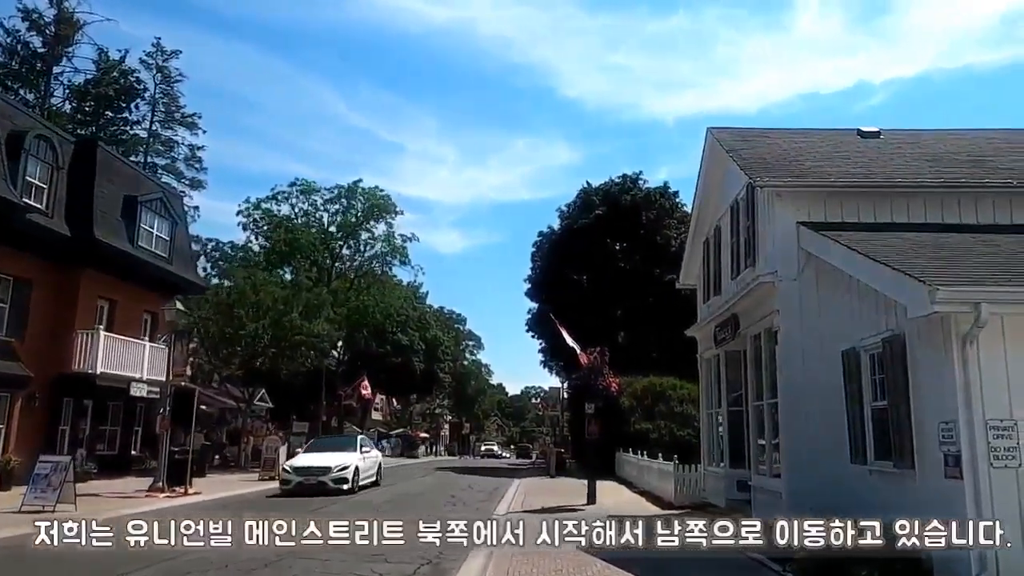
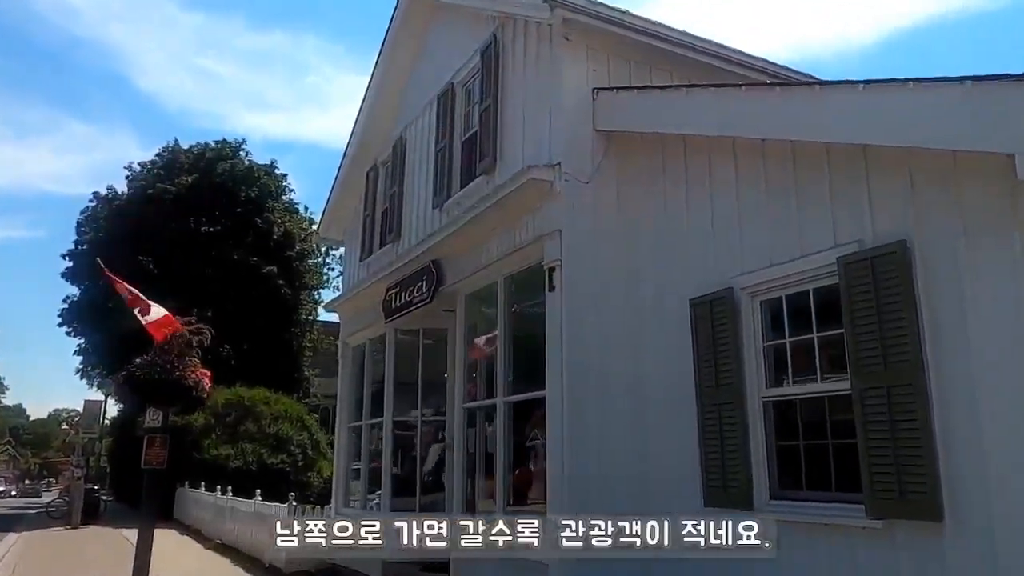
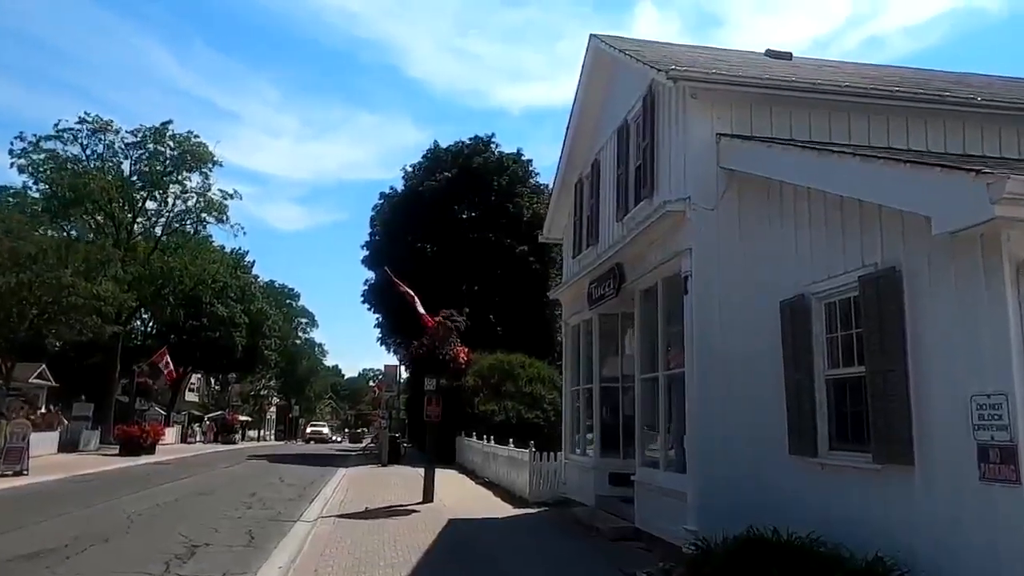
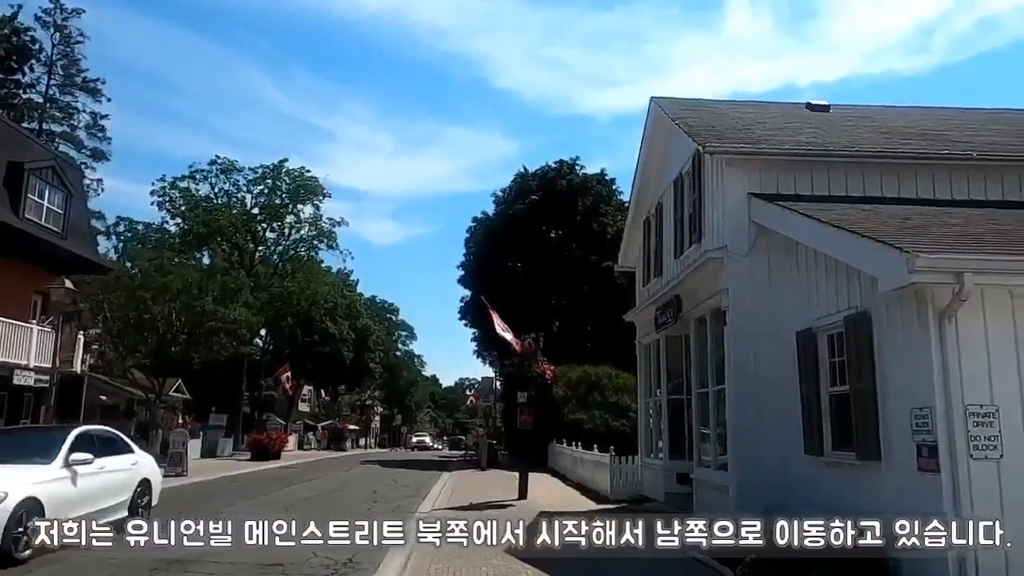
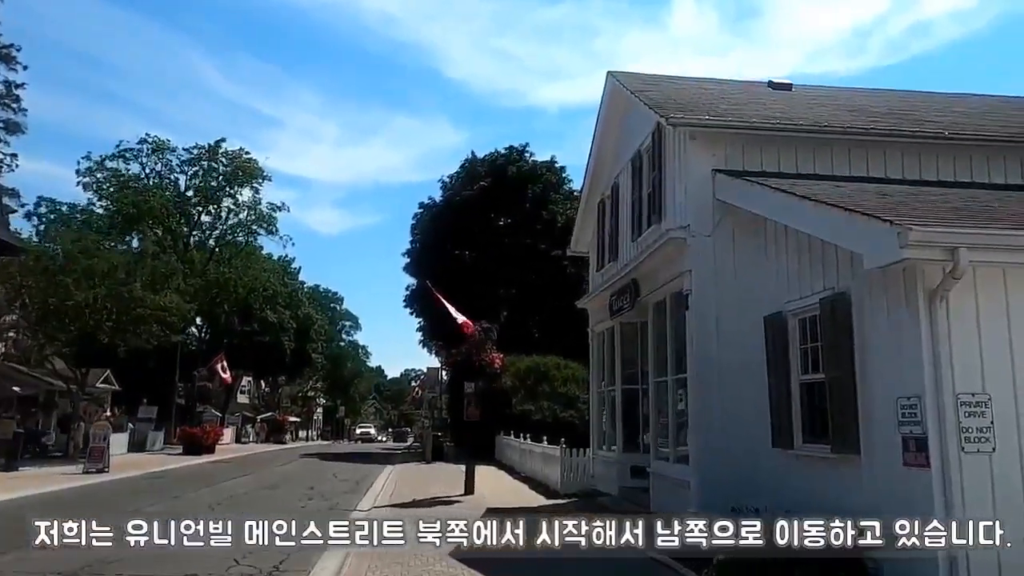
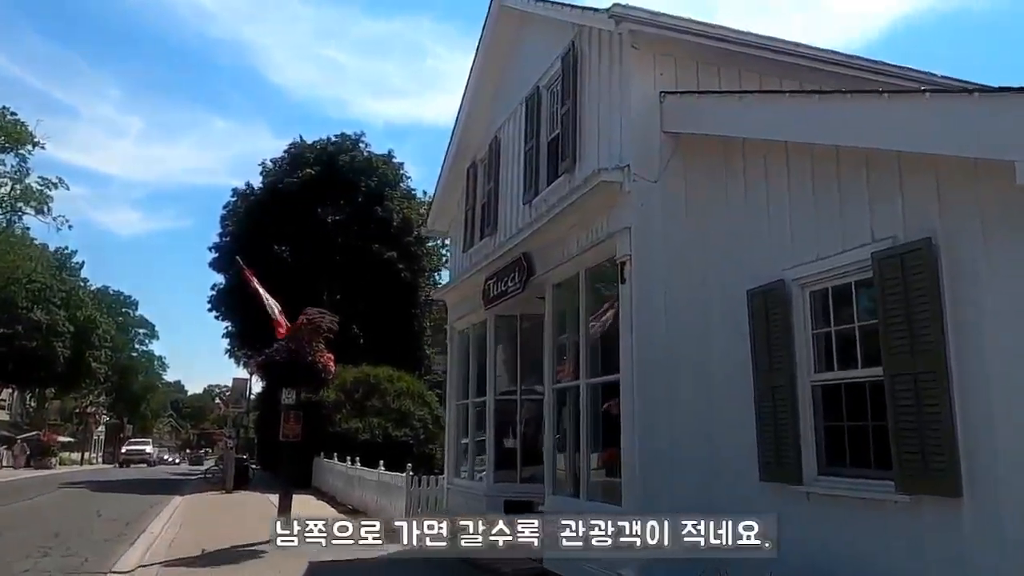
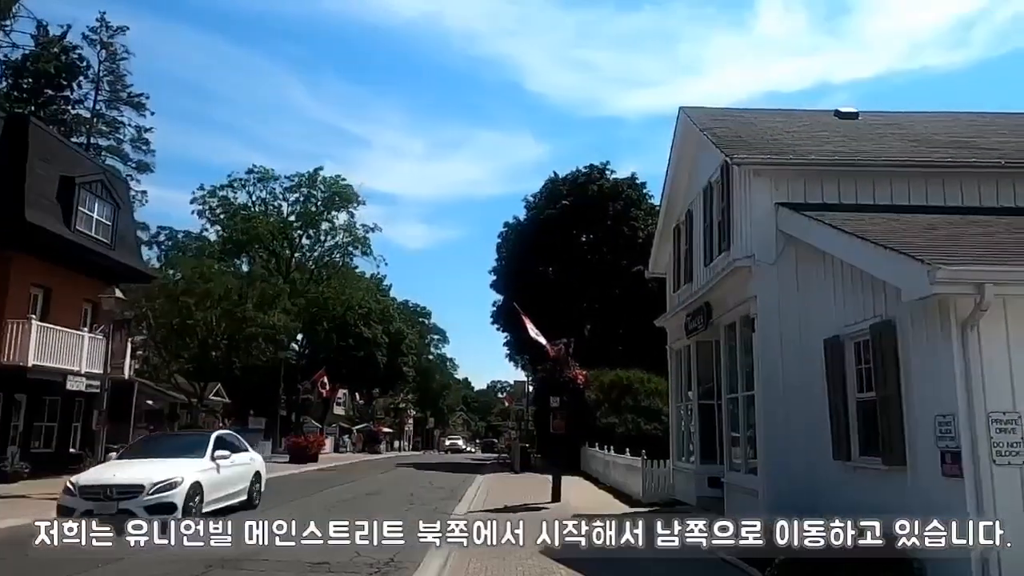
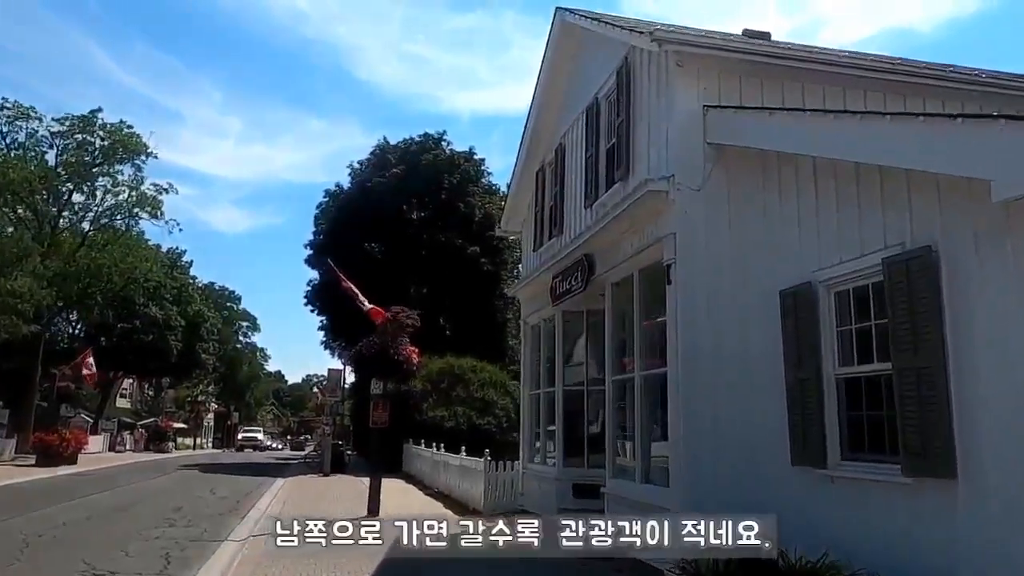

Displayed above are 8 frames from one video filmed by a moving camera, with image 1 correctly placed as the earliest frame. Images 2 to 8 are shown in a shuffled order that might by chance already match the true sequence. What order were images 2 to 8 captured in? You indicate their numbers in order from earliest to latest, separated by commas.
7, 4, 5, 3, 8, 6, 2
